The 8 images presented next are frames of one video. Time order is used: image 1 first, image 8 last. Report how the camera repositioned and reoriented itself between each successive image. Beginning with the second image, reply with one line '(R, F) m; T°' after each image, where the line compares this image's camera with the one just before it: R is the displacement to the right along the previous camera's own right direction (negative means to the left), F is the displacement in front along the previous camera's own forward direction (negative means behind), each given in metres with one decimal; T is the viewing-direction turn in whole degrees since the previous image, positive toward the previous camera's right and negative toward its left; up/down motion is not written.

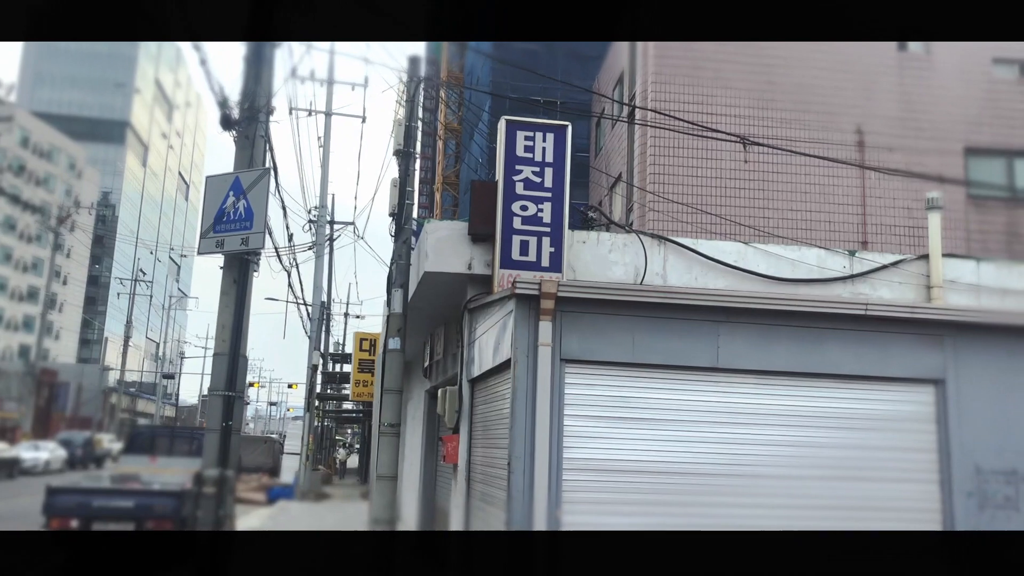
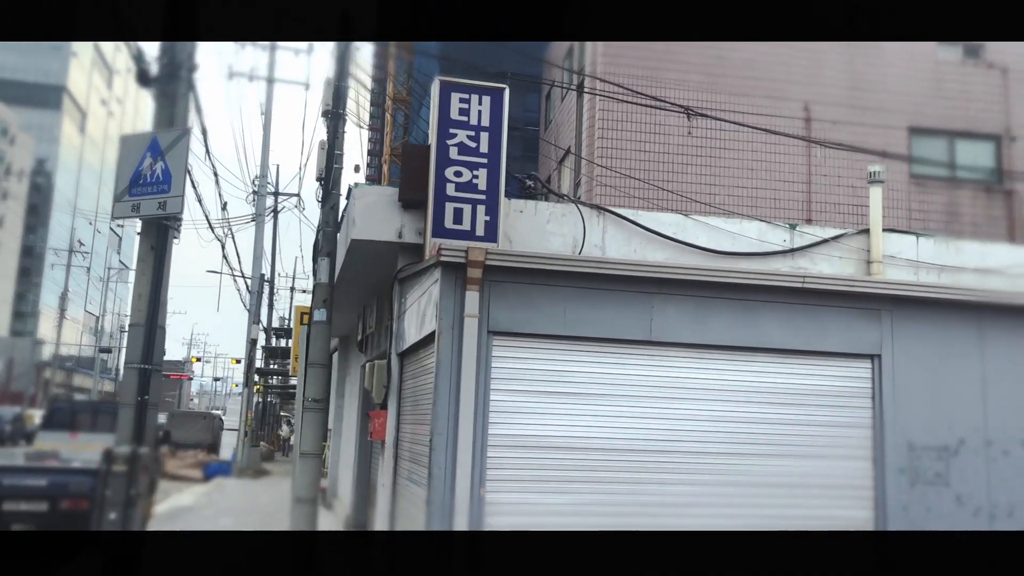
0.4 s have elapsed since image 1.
(+0.2, +0.3) m; +3°
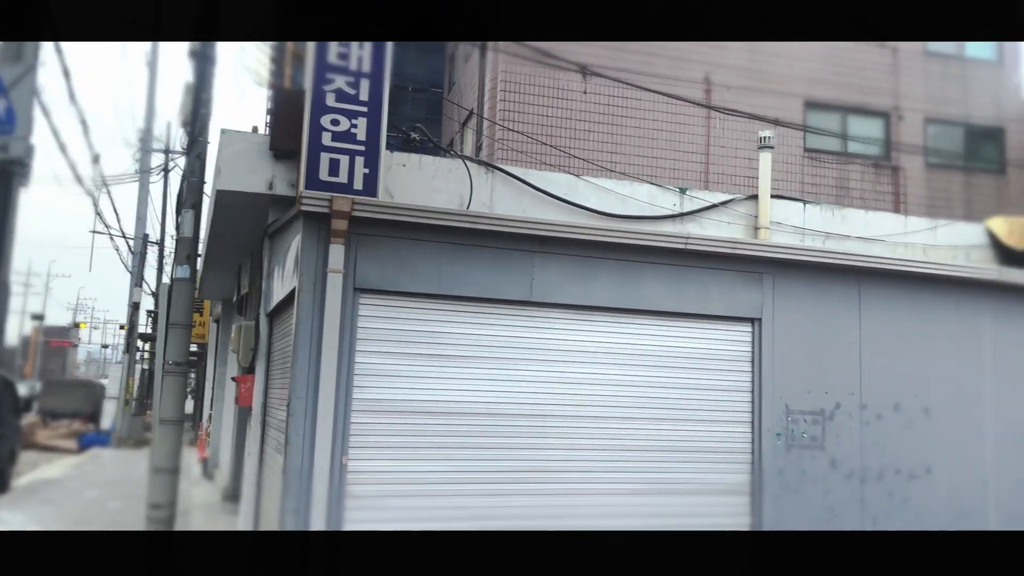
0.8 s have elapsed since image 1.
(+0.2, +0.3) m; +6°
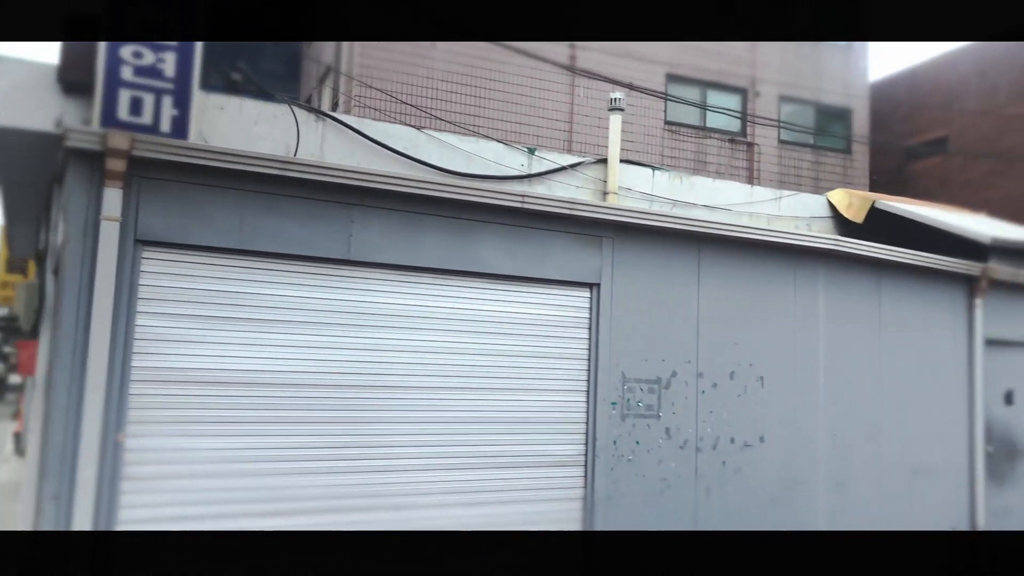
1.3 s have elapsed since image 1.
(+0.3, +0.4) m; +8°
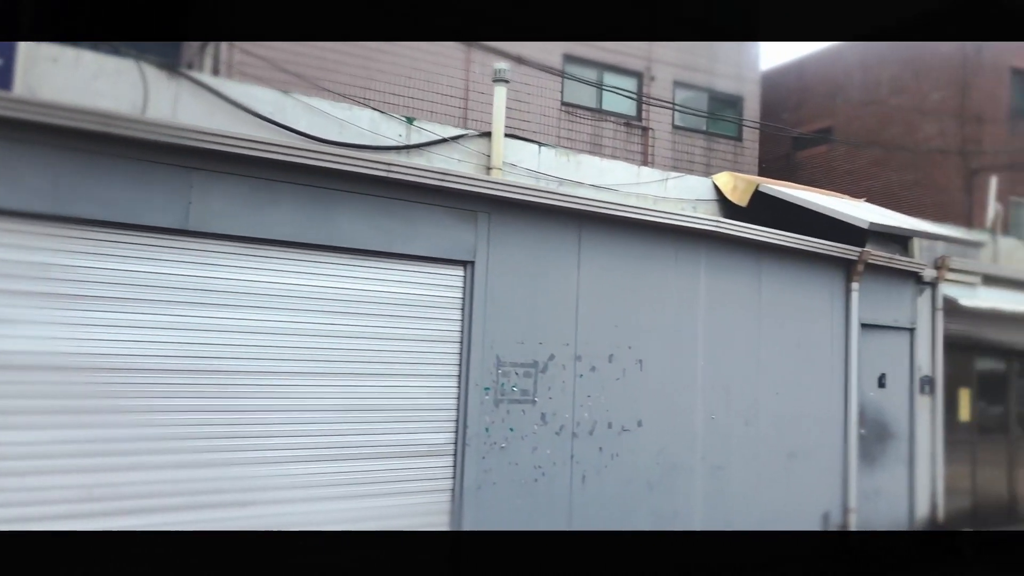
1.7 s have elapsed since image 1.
(+0.2, +0.3) m; +7°
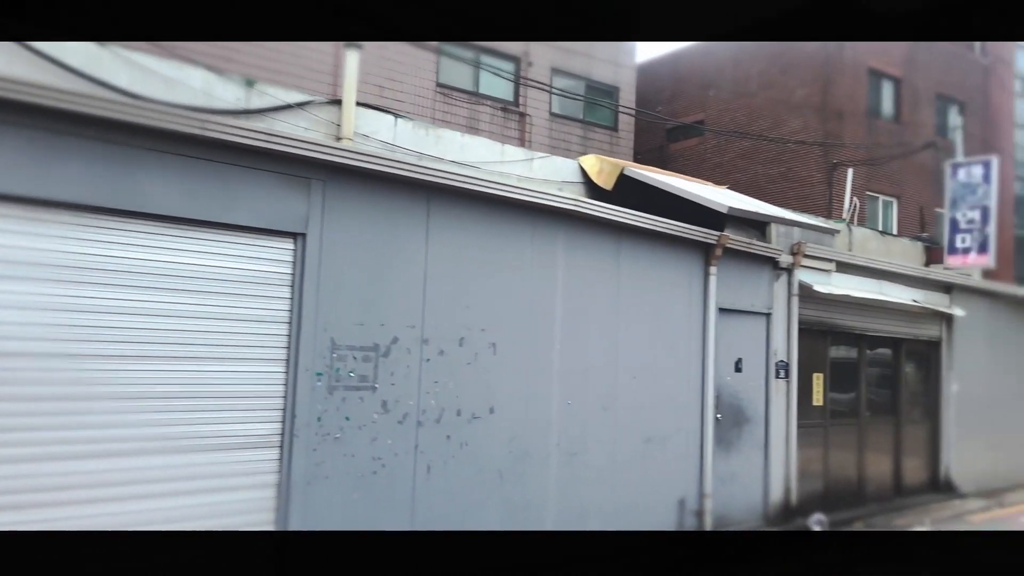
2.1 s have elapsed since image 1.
(+0.3, +0.4) m; +8°
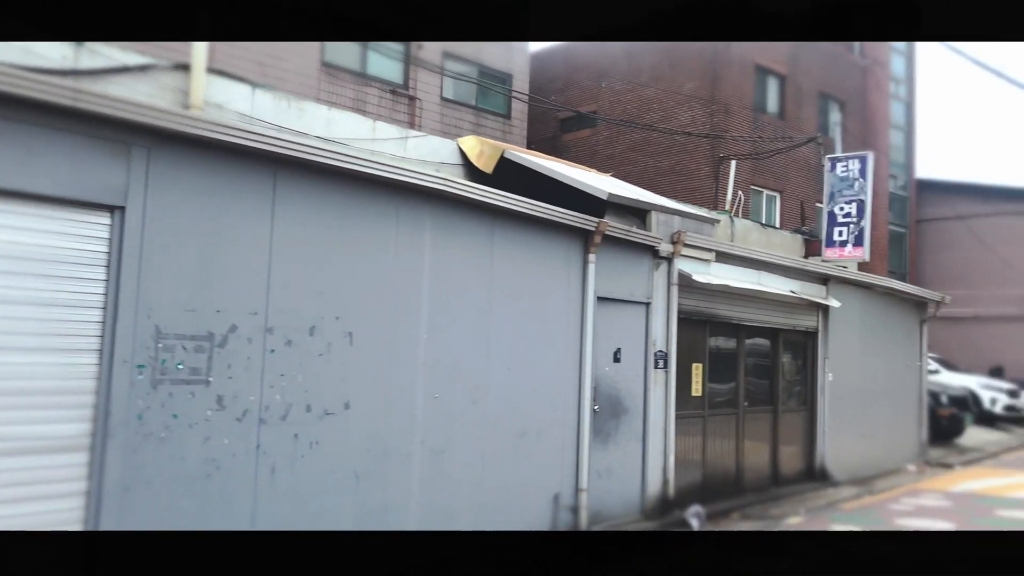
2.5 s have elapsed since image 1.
(+0.3, +0.4) m; +7°
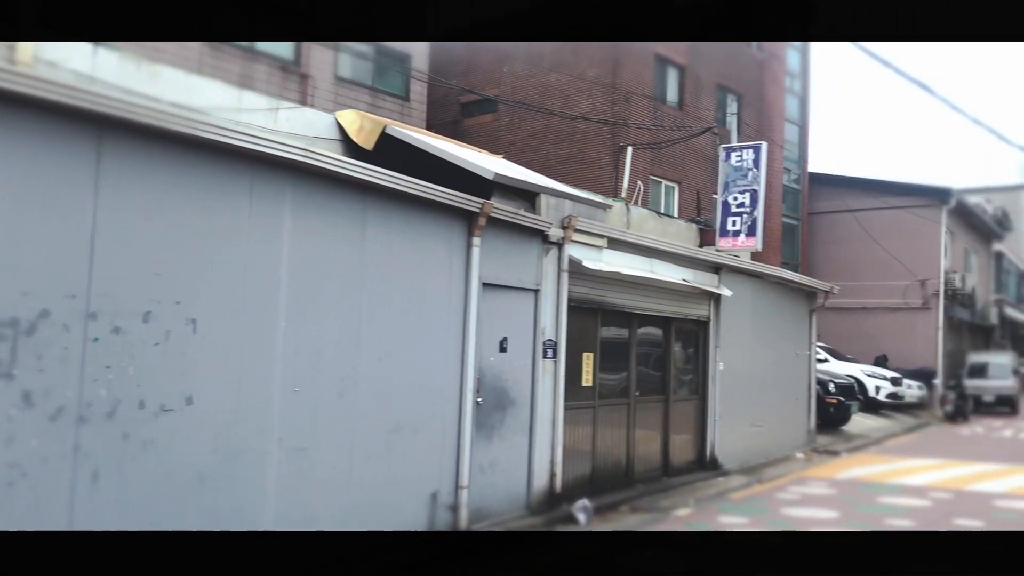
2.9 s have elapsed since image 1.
(+0.2, +0.4) m; +6°
